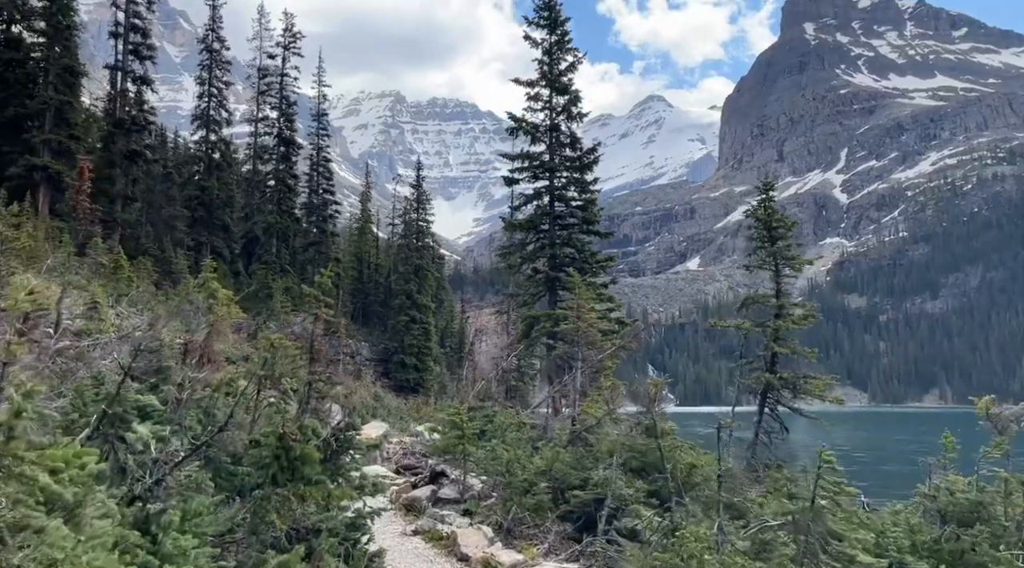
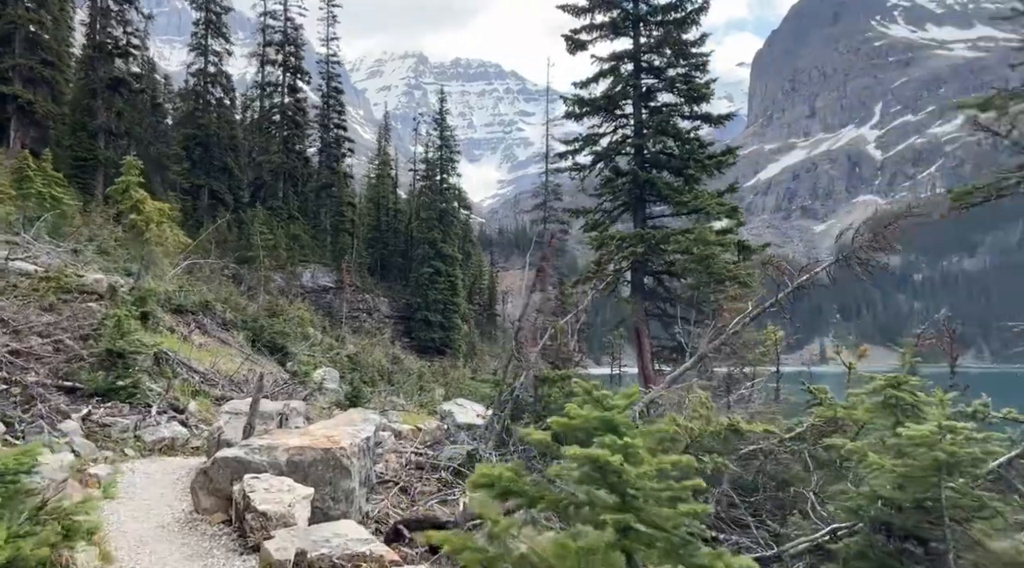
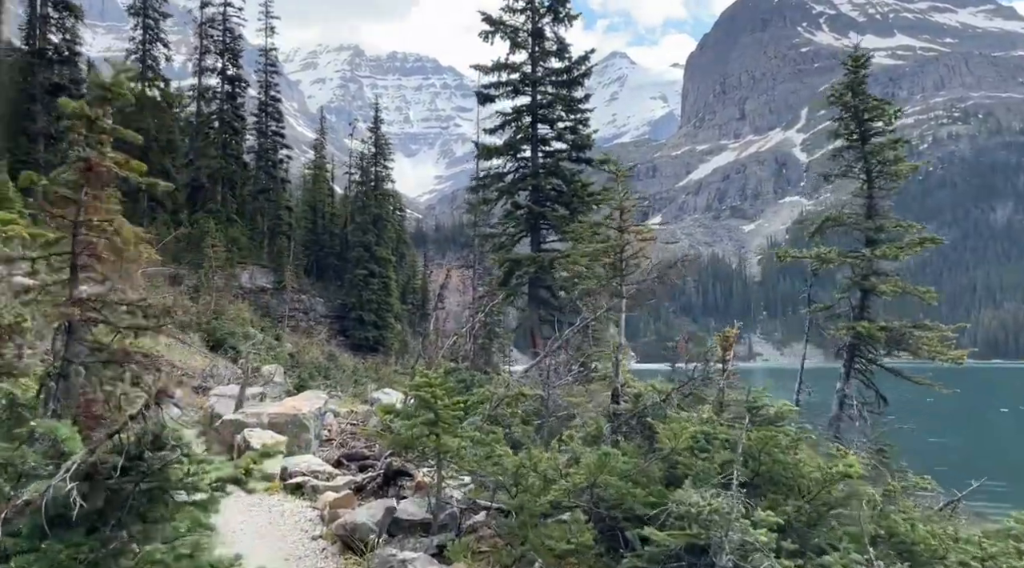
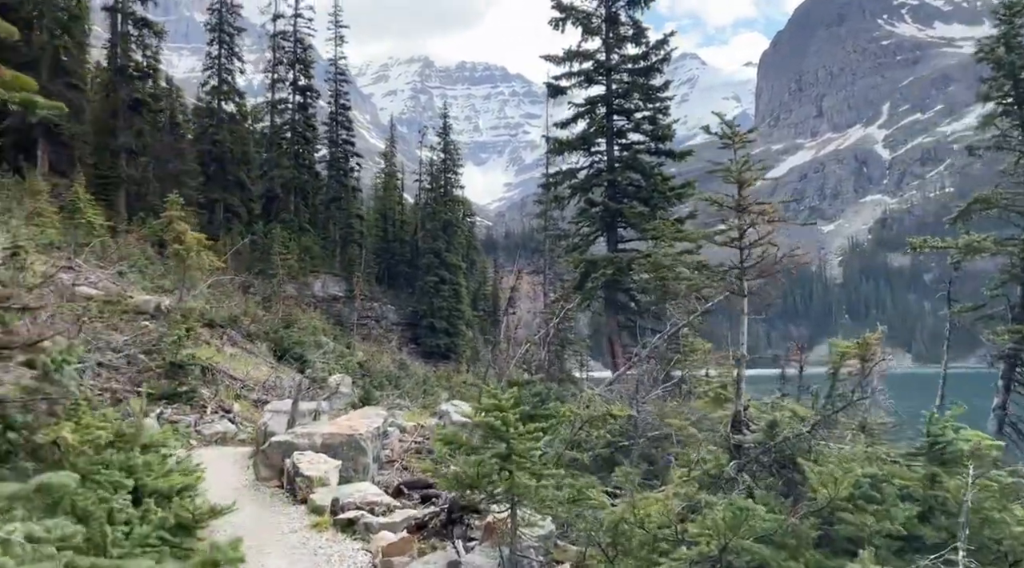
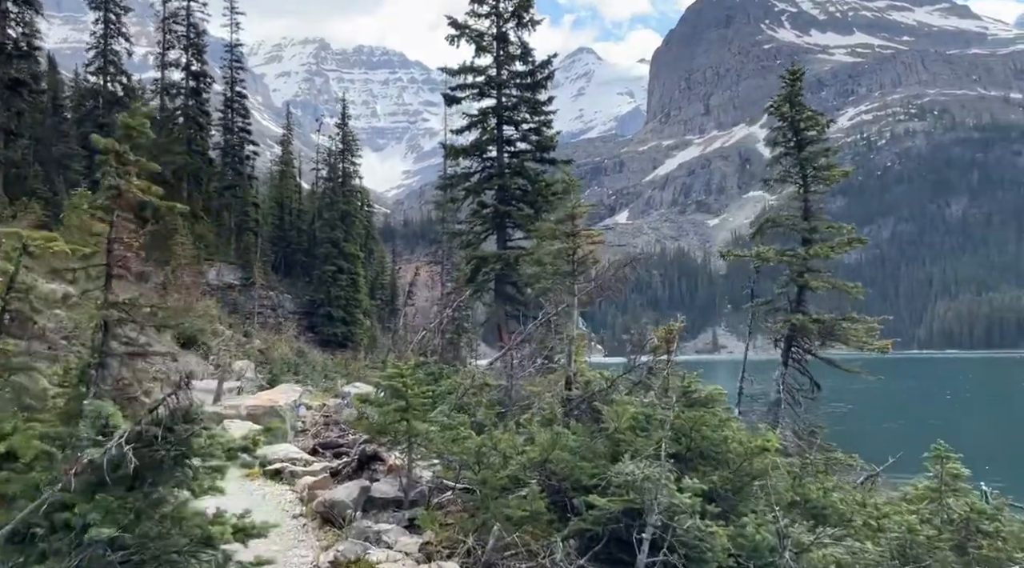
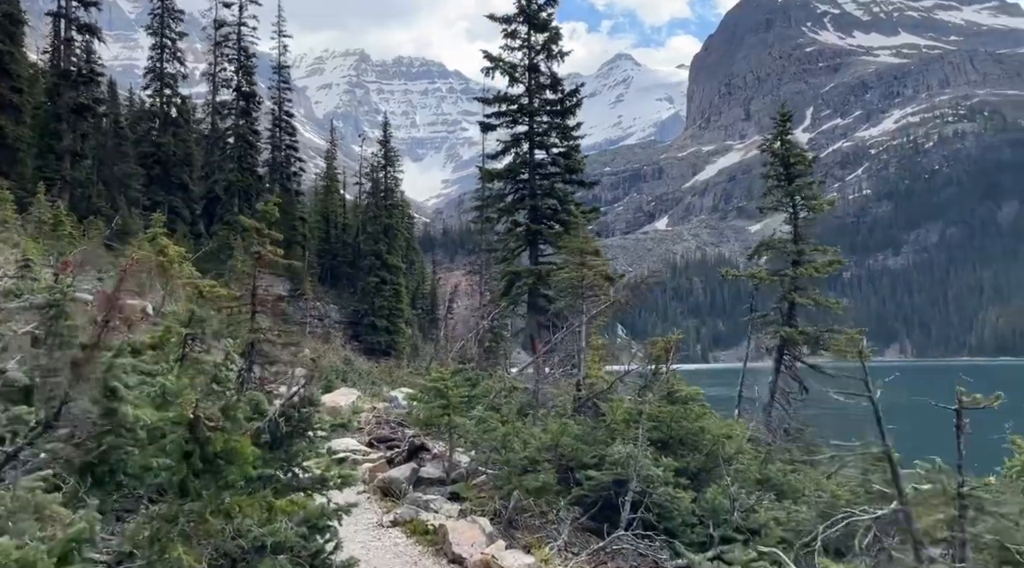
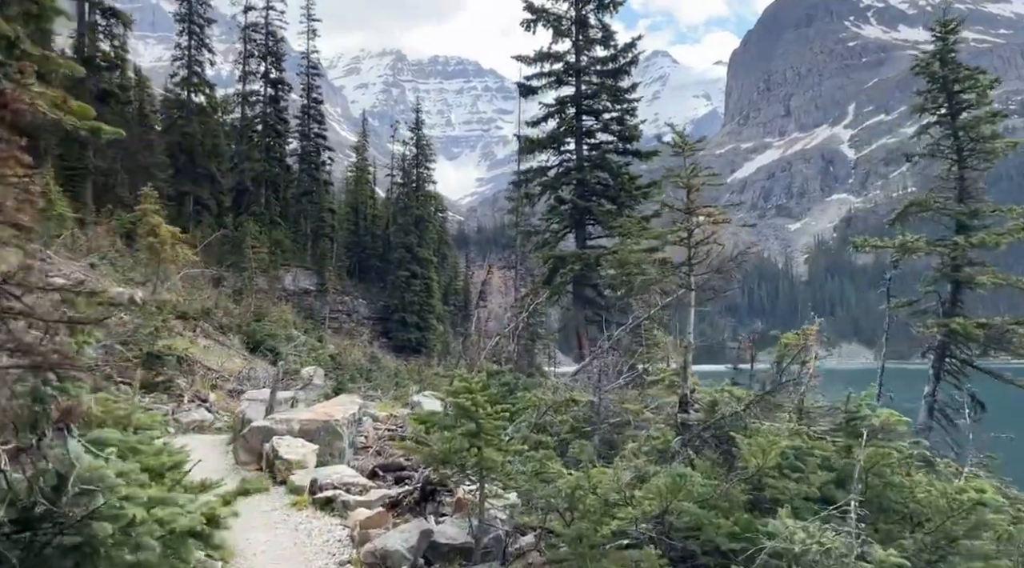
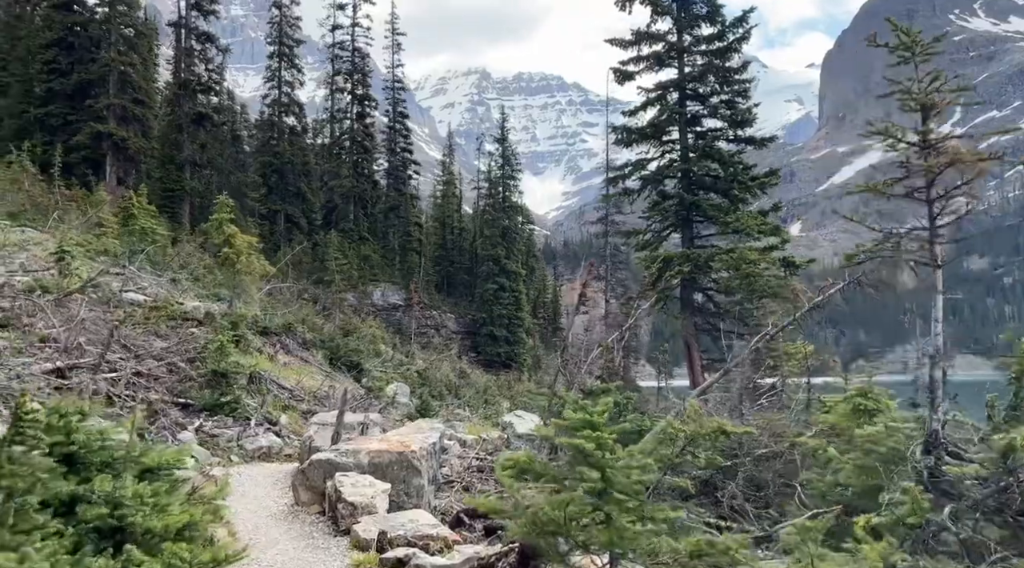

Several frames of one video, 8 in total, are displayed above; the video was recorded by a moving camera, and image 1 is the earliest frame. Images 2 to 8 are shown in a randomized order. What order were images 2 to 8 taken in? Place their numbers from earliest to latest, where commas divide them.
6, 5, 3, 7, 4, 8, 2
